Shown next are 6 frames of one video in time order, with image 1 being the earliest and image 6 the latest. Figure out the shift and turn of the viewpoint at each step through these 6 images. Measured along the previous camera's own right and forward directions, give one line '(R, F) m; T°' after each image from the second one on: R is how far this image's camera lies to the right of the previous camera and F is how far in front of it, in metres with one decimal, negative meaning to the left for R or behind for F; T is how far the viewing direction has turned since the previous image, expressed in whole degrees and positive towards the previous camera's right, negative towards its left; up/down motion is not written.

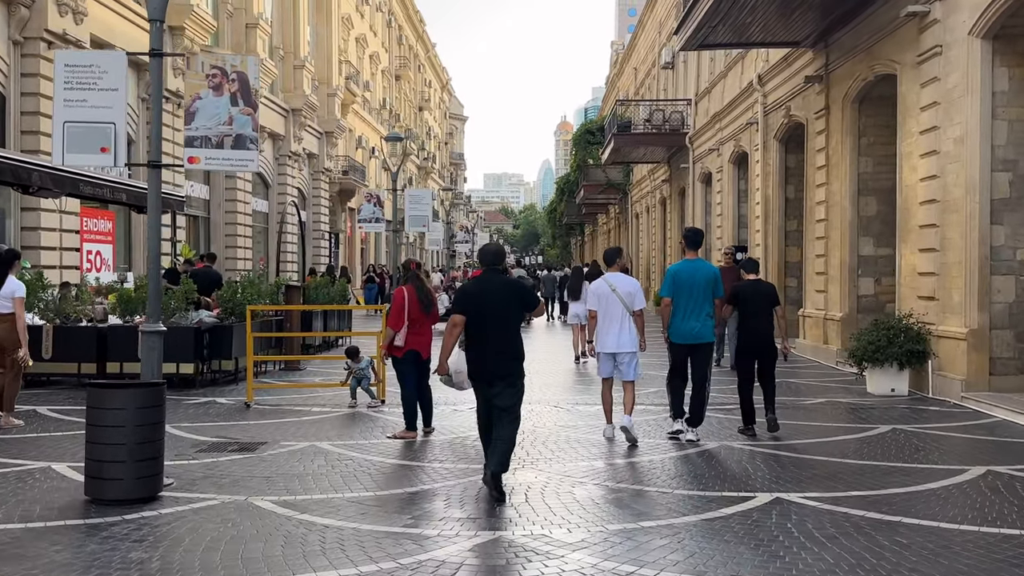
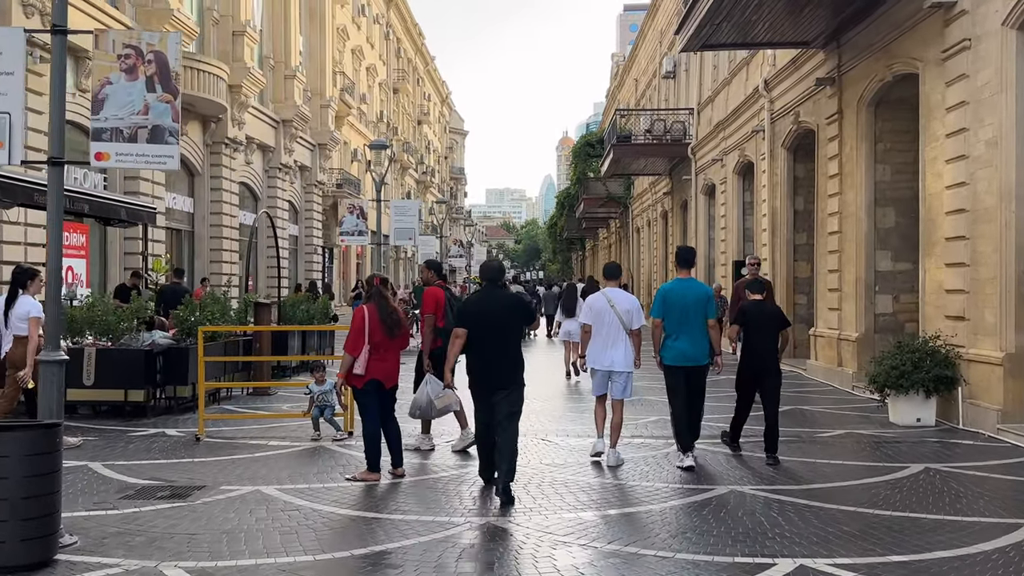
(+0.2, +1.1) m; 0°
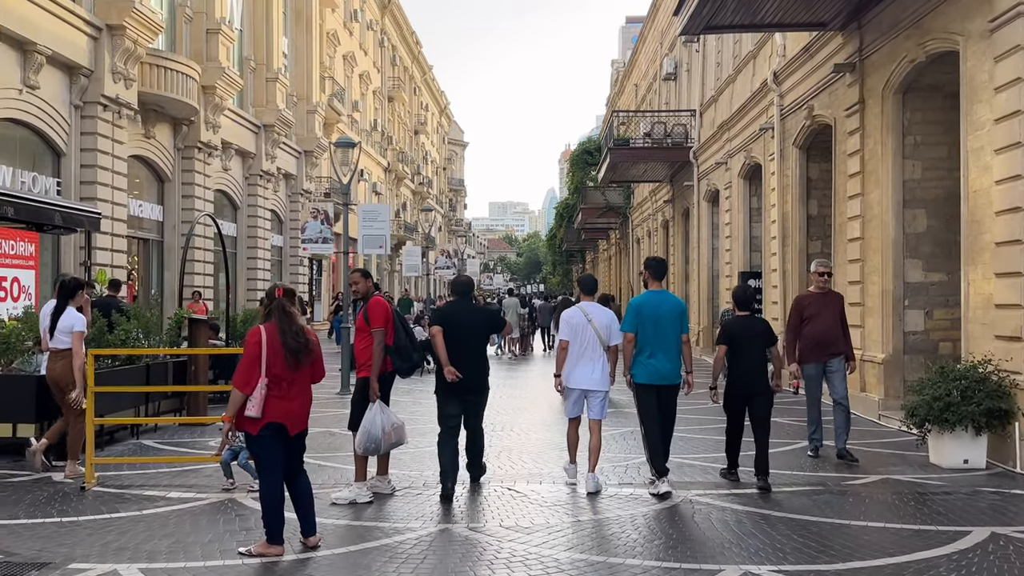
(+0.3, +1.7) m; 0°
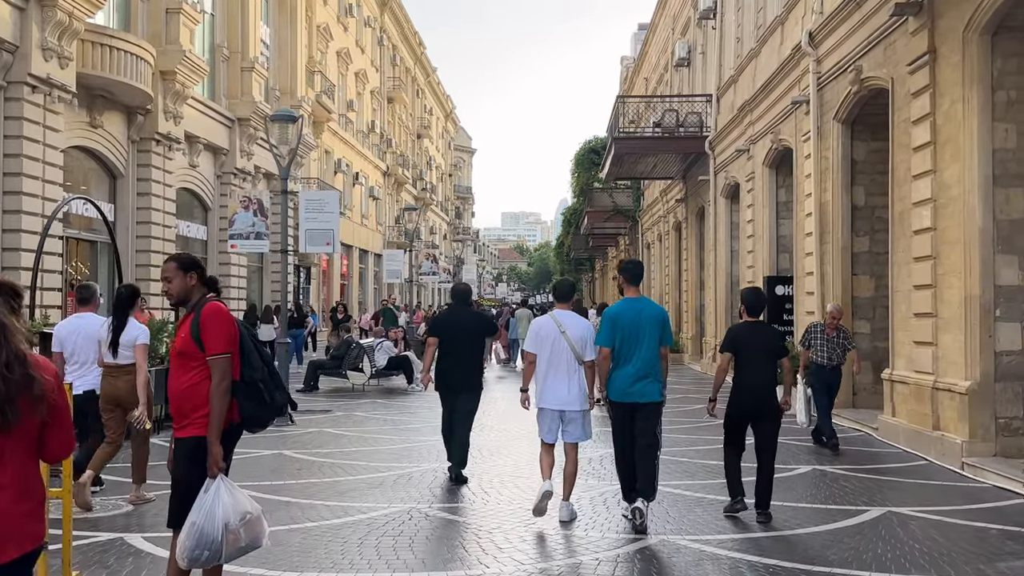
(+0.5, +2.9) m; -1°
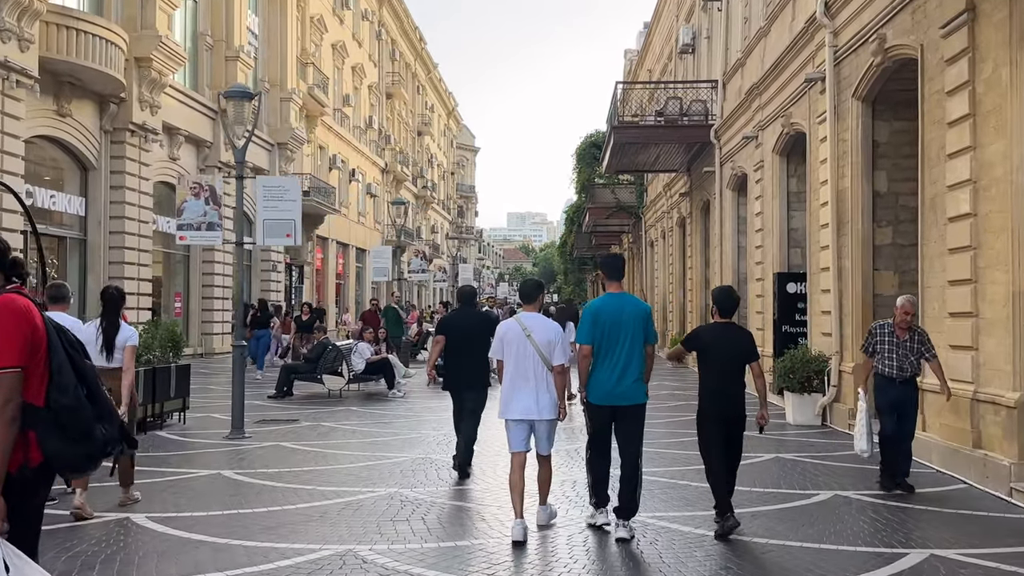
(+0.3, +1.3) m; 0°
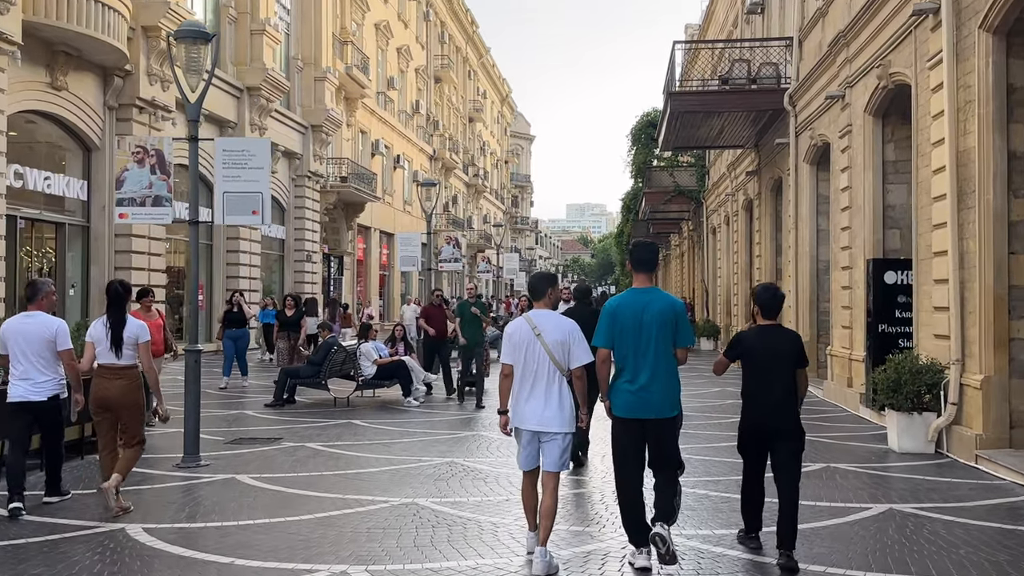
(+0.3, +2.4) m; -3°
